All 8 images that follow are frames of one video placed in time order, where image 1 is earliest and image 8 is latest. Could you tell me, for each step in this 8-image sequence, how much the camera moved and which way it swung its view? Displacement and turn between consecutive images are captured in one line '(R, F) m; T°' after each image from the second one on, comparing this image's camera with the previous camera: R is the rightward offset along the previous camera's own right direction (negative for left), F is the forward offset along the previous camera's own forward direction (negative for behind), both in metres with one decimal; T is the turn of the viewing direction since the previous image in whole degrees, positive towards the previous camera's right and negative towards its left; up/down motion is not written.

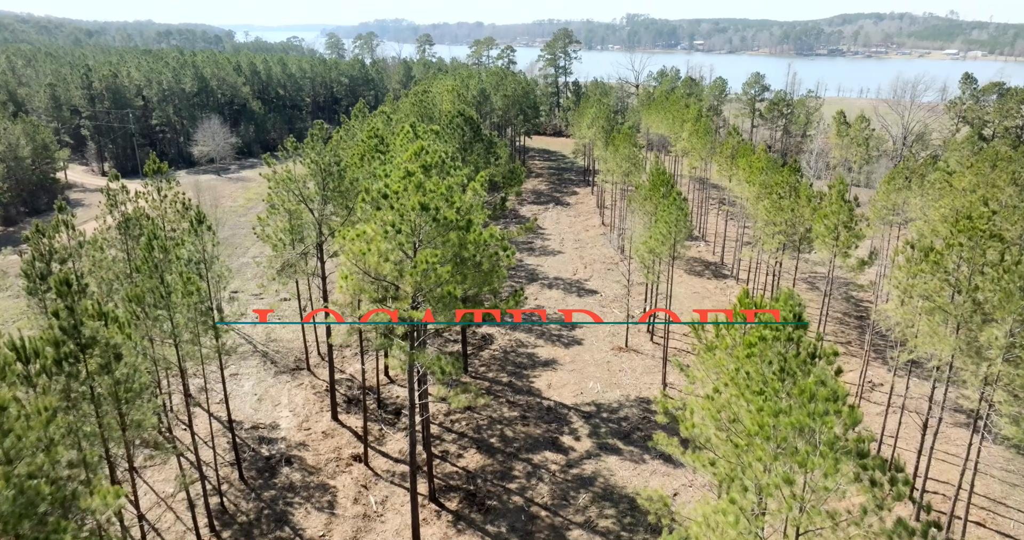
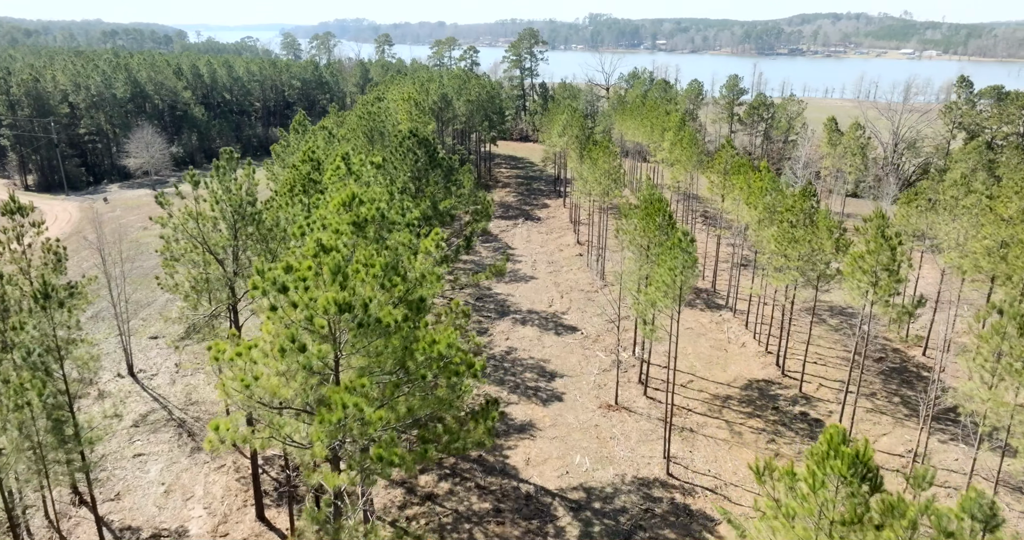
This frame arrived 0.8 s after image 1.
(0.0, +4.2) m; +3°
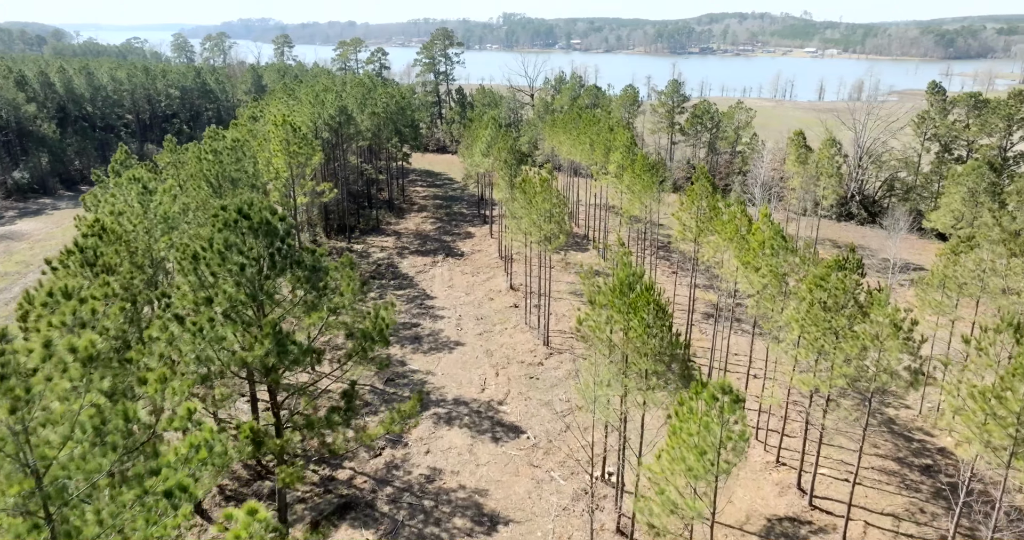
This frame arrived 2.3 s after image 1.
(+0.2, +7.4) m; +6°
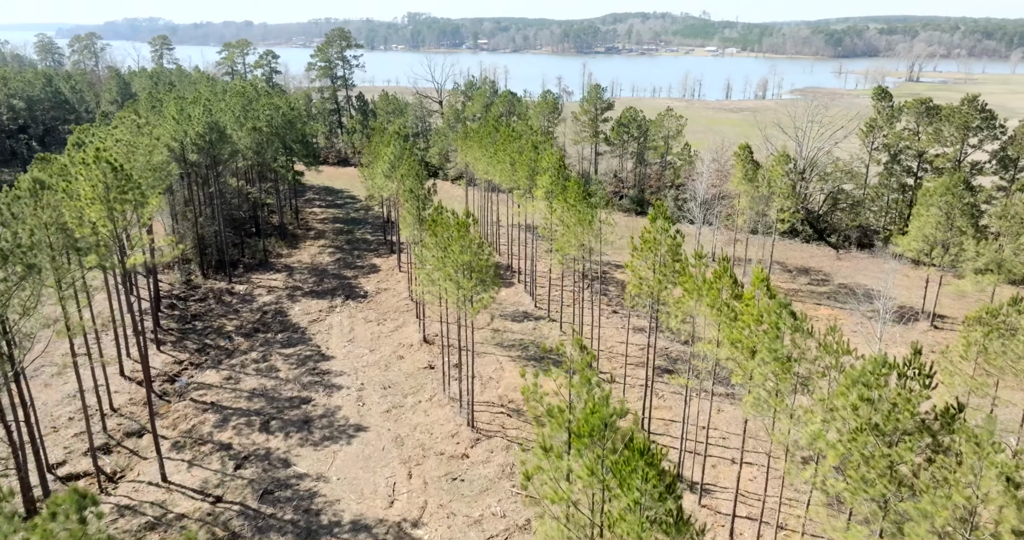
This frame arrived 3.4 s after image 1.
(+0.2, +5.6) m; +7°
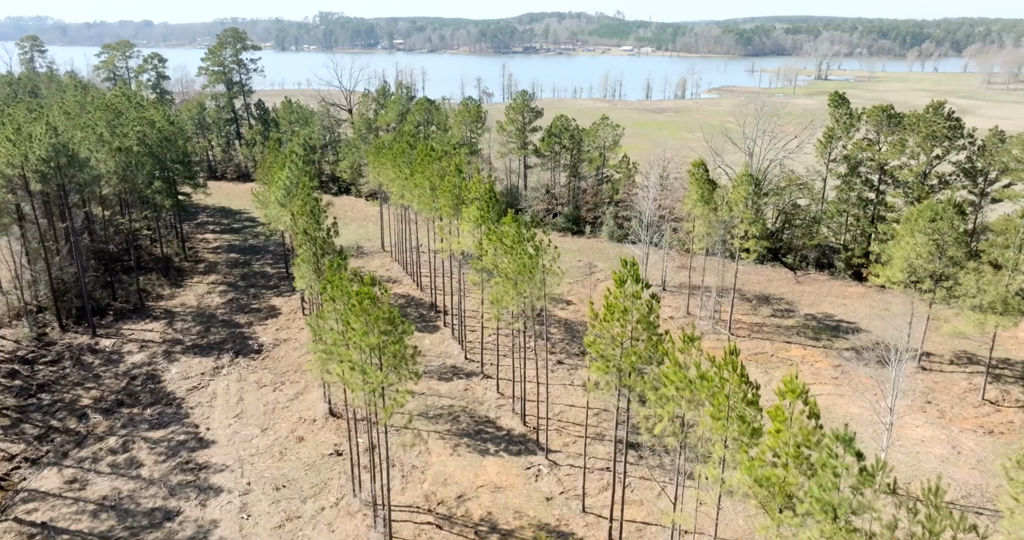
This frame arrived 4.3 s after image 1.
(+0.1, +4.9) m; +6°
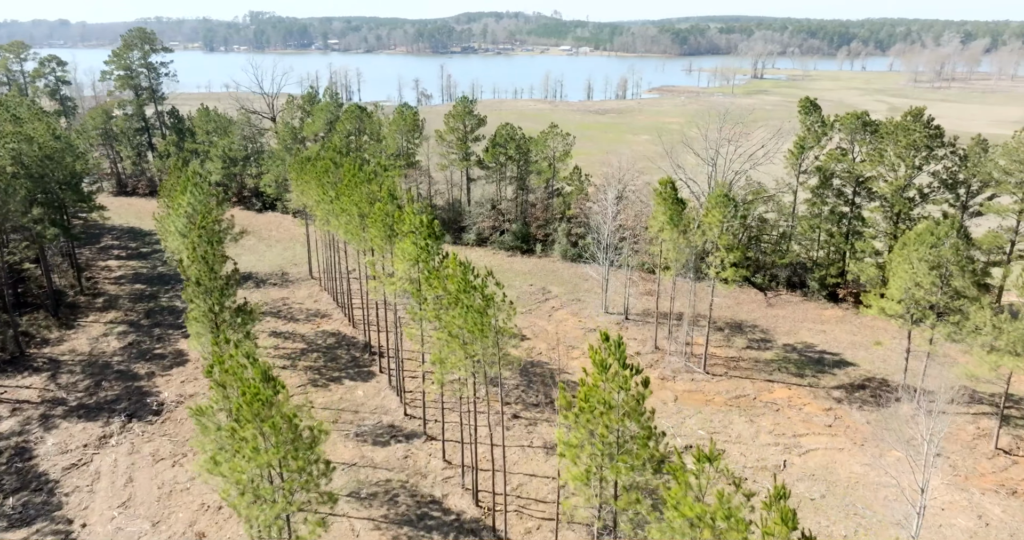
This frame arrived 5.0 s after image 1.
(0.0, +3.7) m; +5°
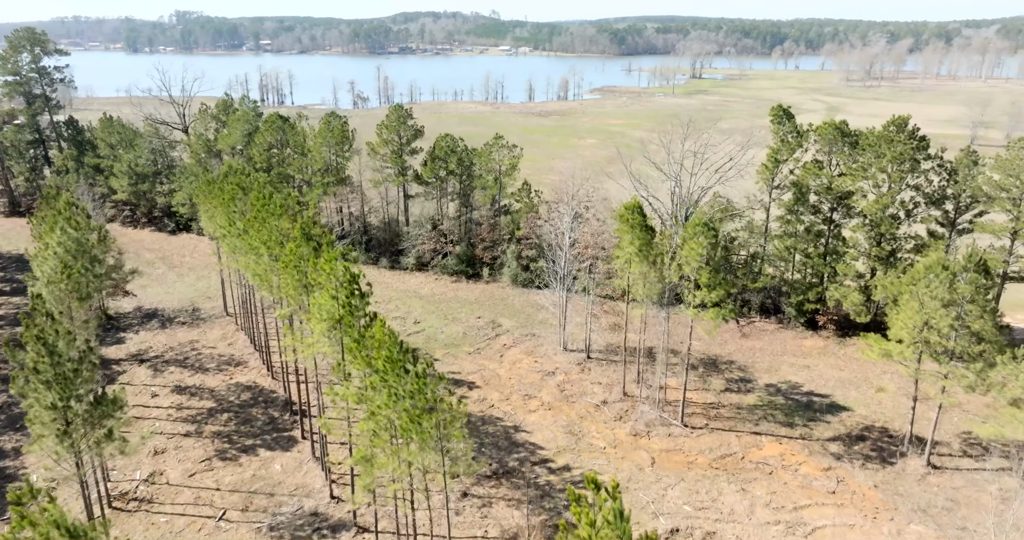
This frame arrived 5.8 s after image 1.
(0.0, +3.7) m; +4°
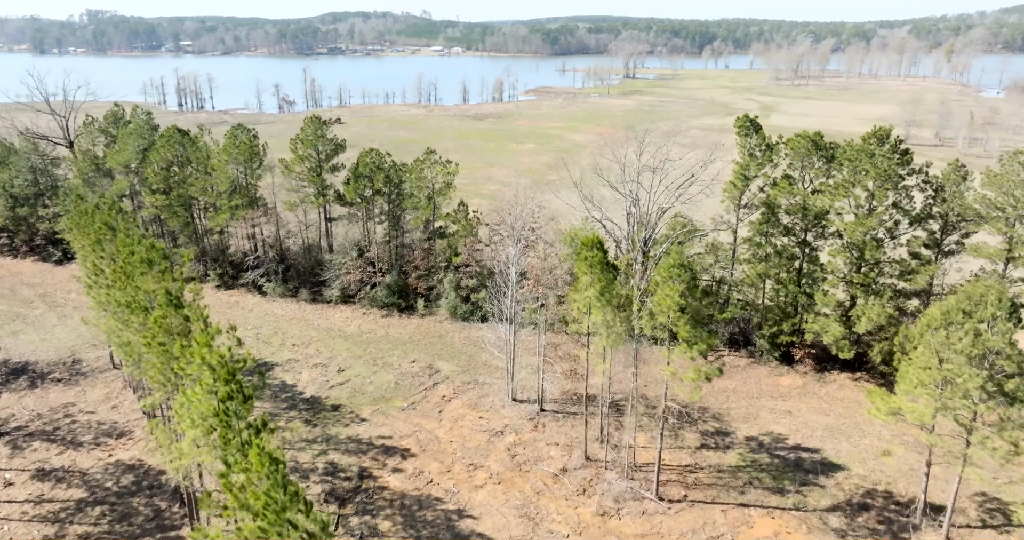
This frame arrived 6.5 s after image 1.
(+0.1, +3.7) m; +5°
